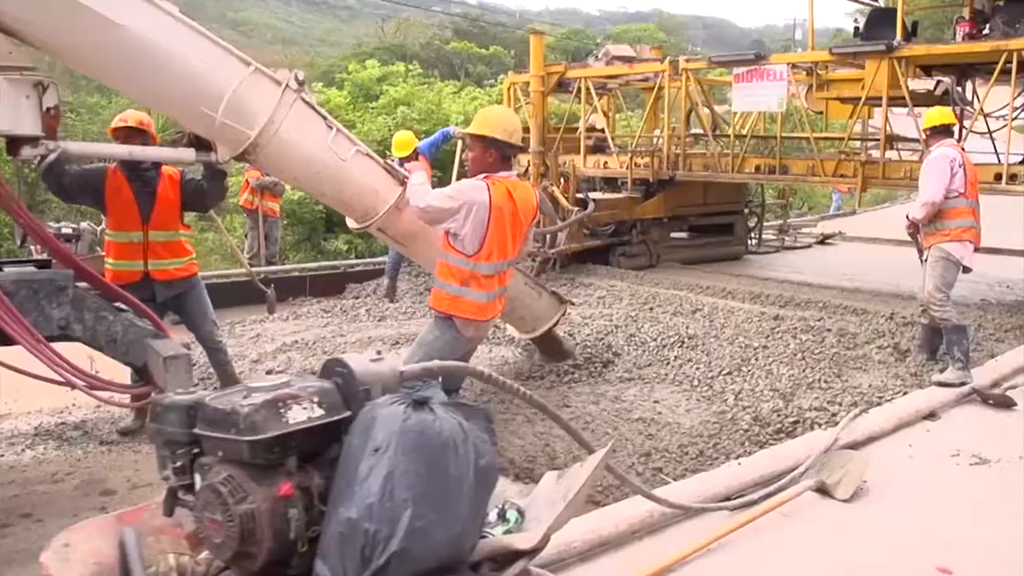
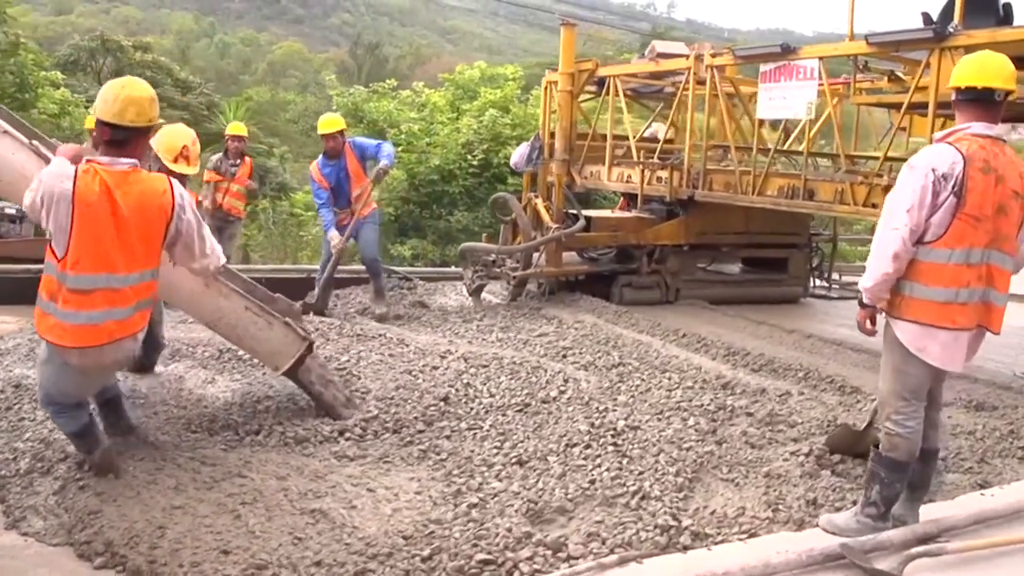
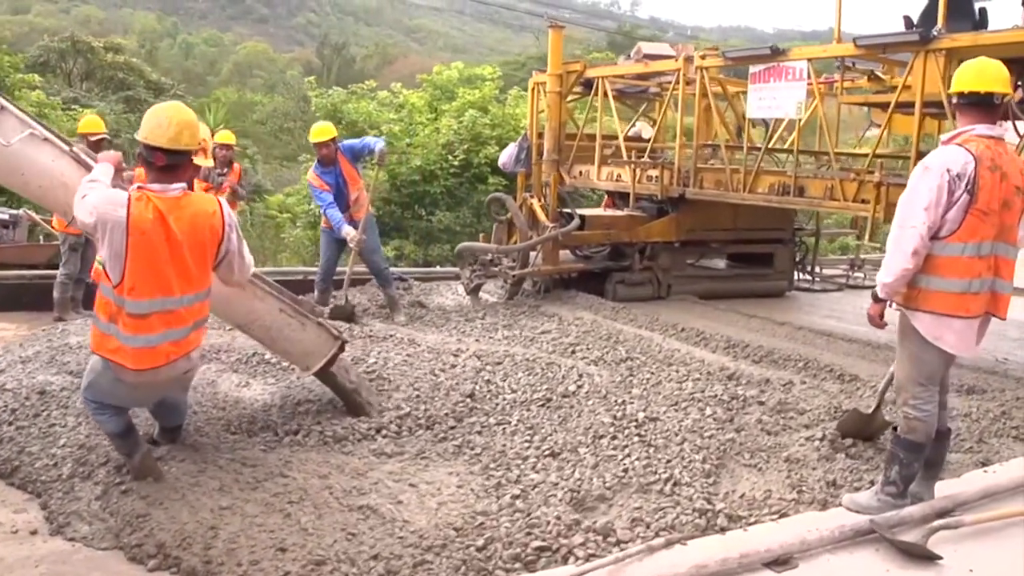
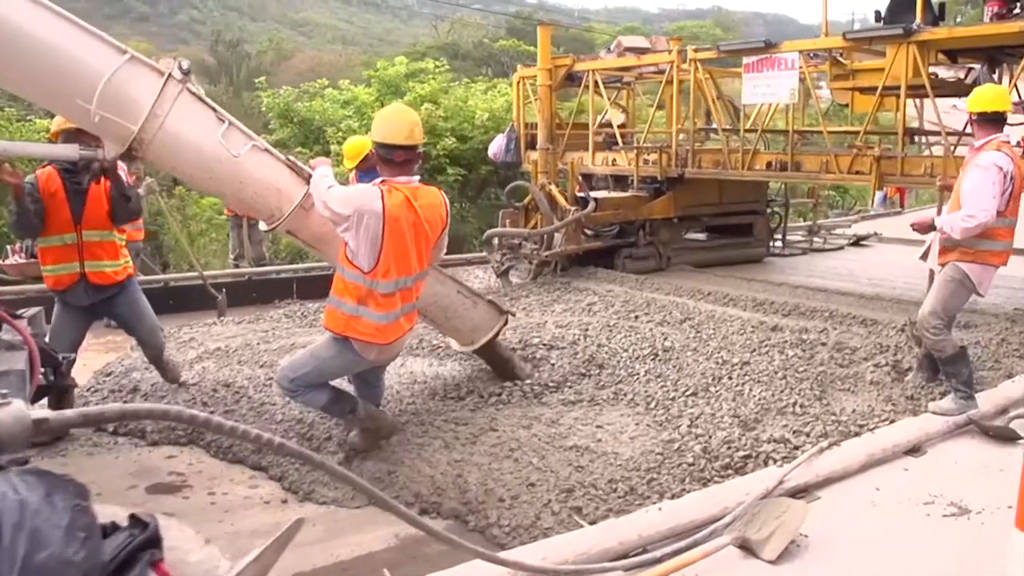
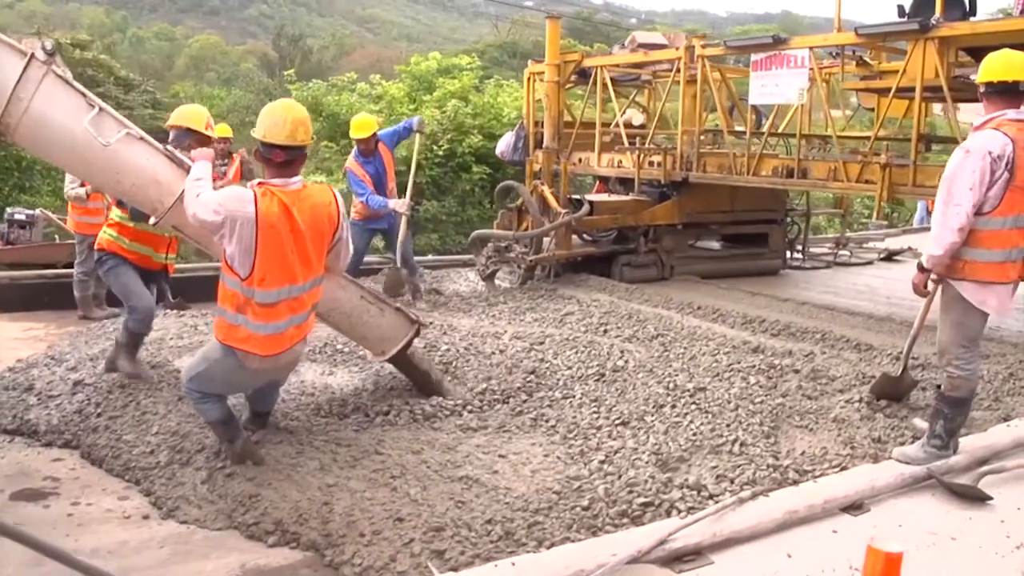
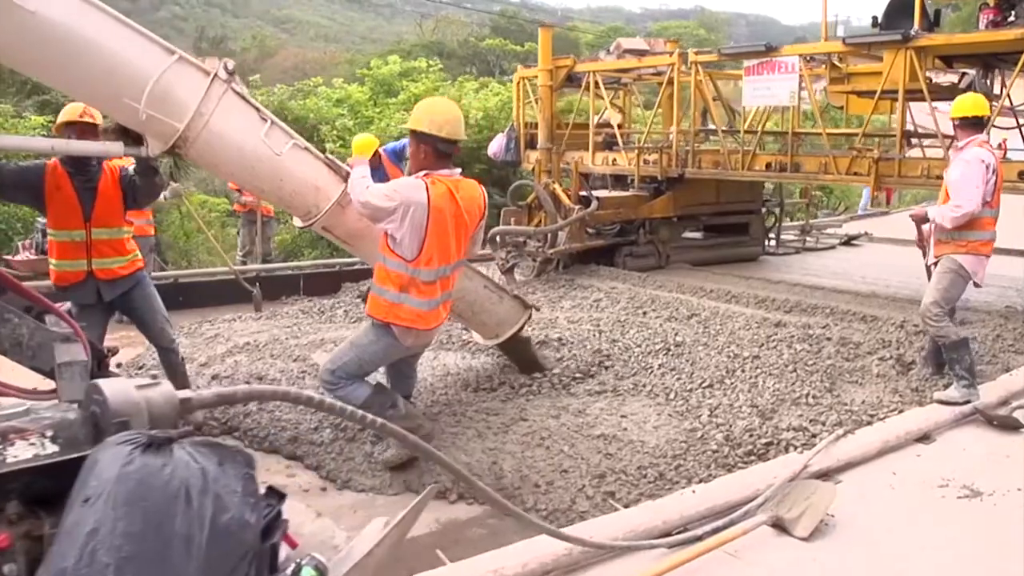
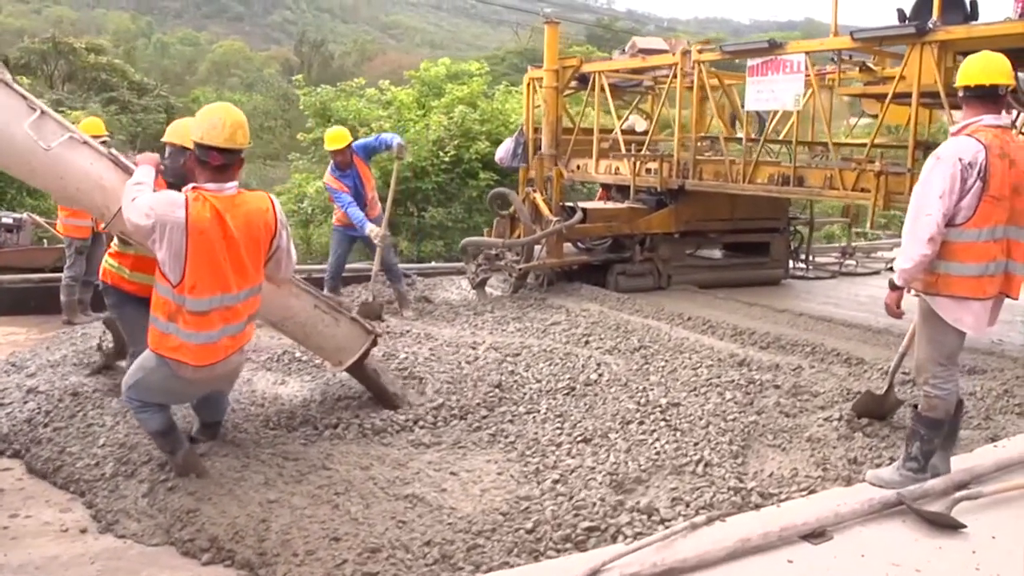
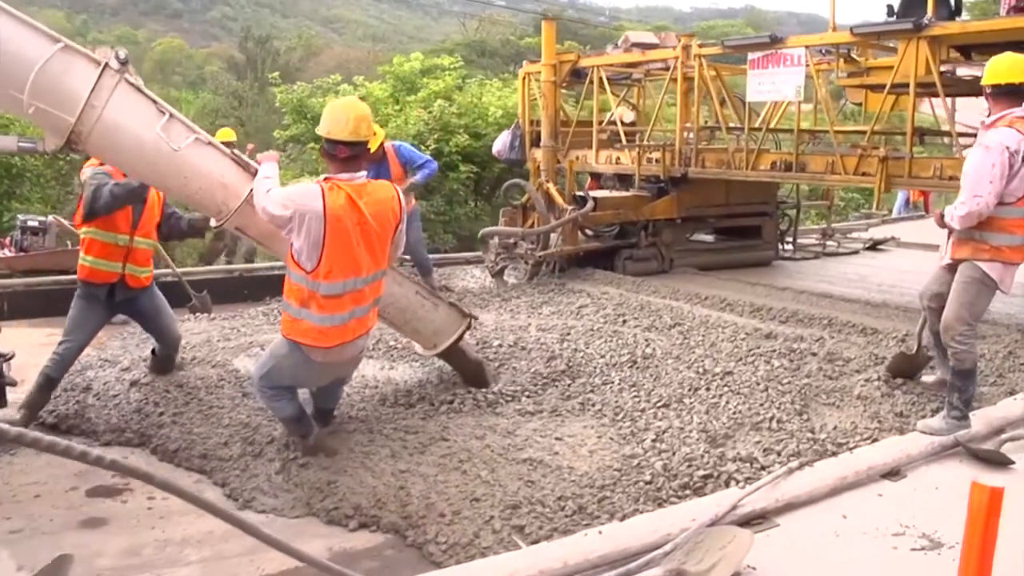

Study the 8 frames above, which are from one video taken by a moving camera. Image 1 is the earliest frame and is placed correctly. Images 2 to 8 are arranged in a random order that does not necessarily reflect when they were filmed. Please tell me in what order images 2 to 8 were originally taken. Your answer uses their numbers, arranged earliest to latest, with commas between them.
6, 4, 8, 5, 7, 3, 2
